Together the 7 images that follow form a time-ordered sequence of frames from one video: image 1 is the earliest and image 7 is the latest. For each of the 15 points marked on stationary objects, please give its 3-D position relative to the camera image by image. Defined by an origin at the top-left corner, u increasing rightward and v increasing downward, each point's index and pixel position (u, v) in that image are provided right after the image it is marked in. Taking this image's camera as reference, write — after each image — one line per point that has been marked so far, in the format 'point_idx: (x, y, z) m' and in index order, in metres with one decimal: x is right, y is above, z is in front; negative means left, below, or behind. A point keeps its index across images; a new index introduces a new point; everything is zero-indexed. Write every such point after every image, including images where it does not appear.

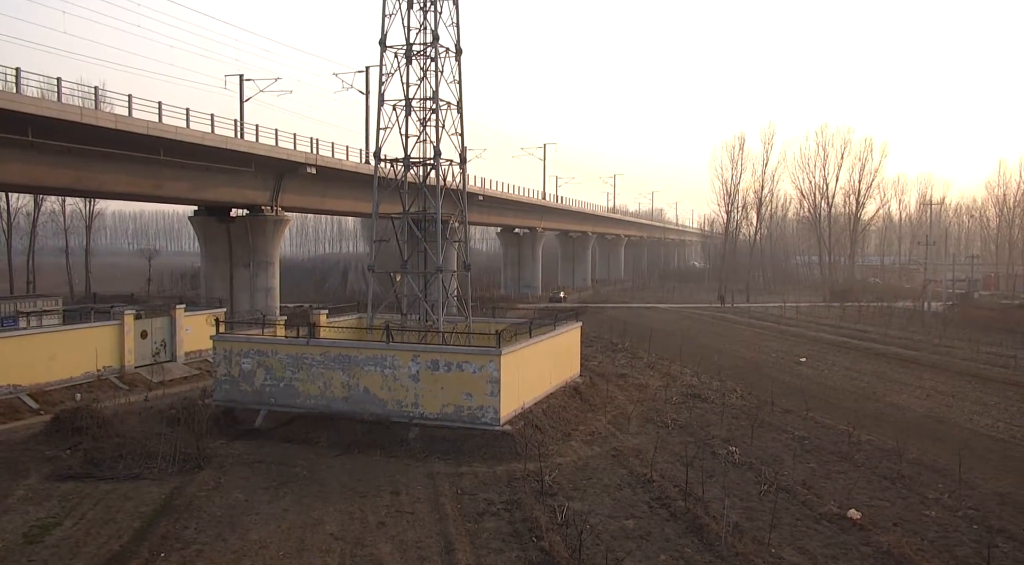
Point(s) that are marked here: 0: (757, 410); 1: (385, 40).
0: (+6.1, -3.2, +18.9) m
1: (-3.1, +5.8, +18.4) m
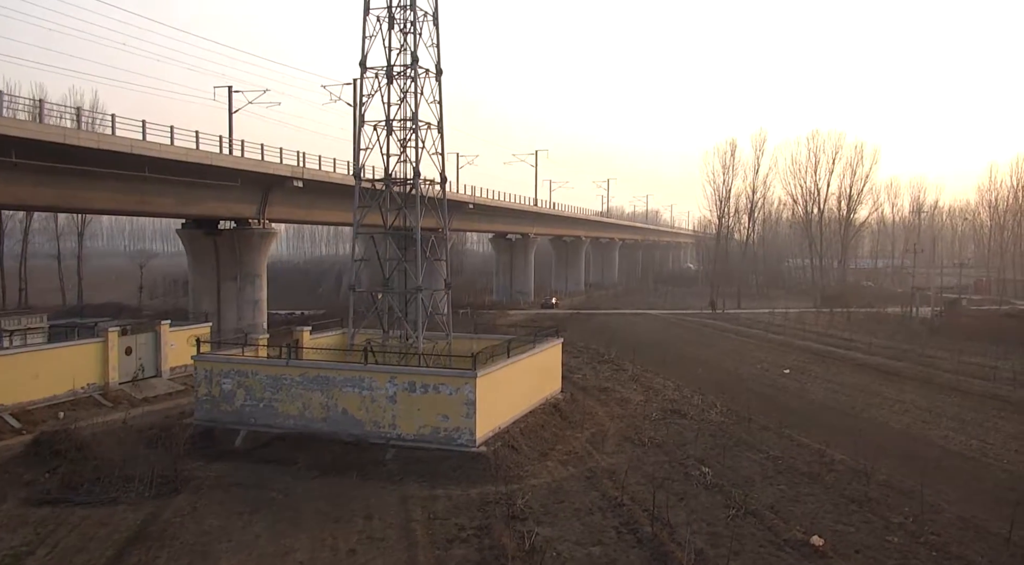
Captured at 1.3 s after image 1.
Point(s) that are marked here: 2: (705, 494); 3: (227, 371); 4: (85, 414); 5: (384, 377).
0: (+5.6, -3.6, +19.1) m
1: (-3.6, +5.4, +18.6) m
2: (+3.5, -3.9, +14.0) m
3: (-6.3, -2.0, +16.8) m
4: (-10.3, -3.2, +18.5) m
5: (-2.6, -1.9, +15.7) m
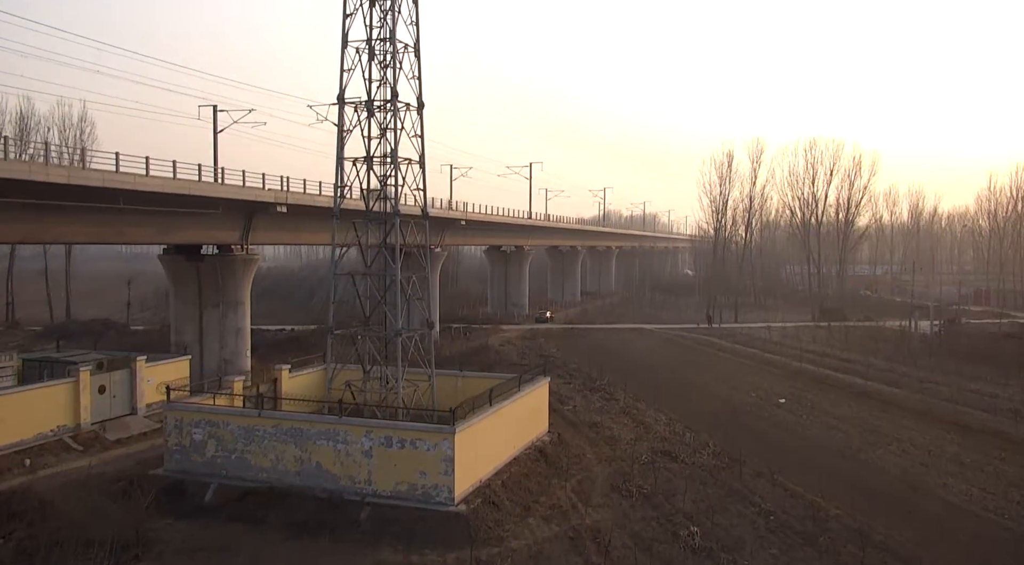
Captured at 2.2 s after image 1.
0: (+5.2, -4.6, +18.5) m
1: (-4.0, +4.4, +17.9) m
2: (+3.2, -4.8, +13.3) m
3: (-6.6, -2.9, +16.1) m
4: (-10.7, -4.2, +17.8) m
5: (-3.0, -2.9, +15.0) m
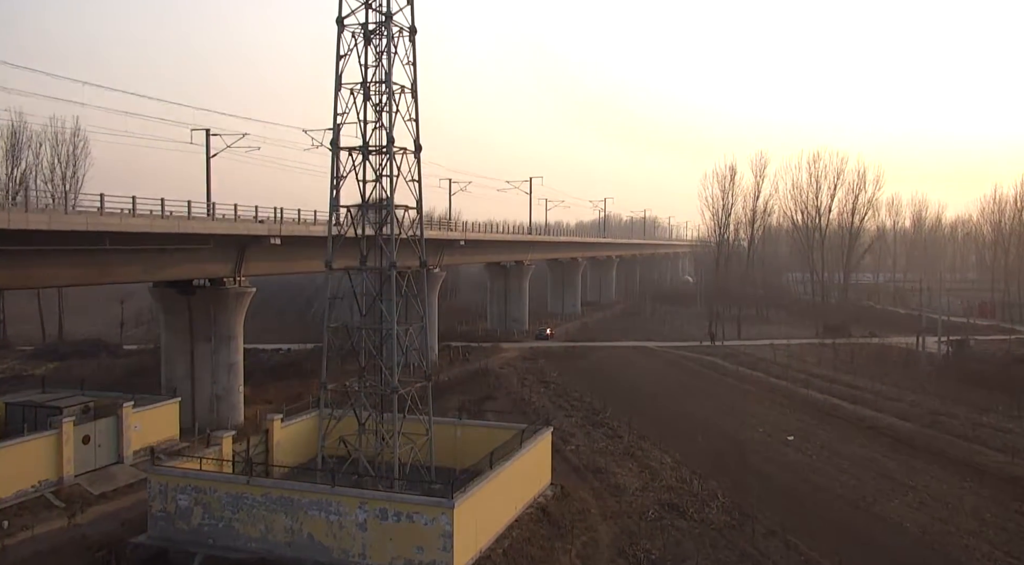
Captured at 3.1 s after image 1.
0: (+5.2, -5.8, +17.7) m
1: (-3.9, +3.2, +17.1) m
2: (+3.2, -6.0, +12.5) m
3: (-6.6, -4.1, +15.4) m
4: (-10.7, -5.3, +17.0) m
5: (-3.0, -4.1, +14.2) m
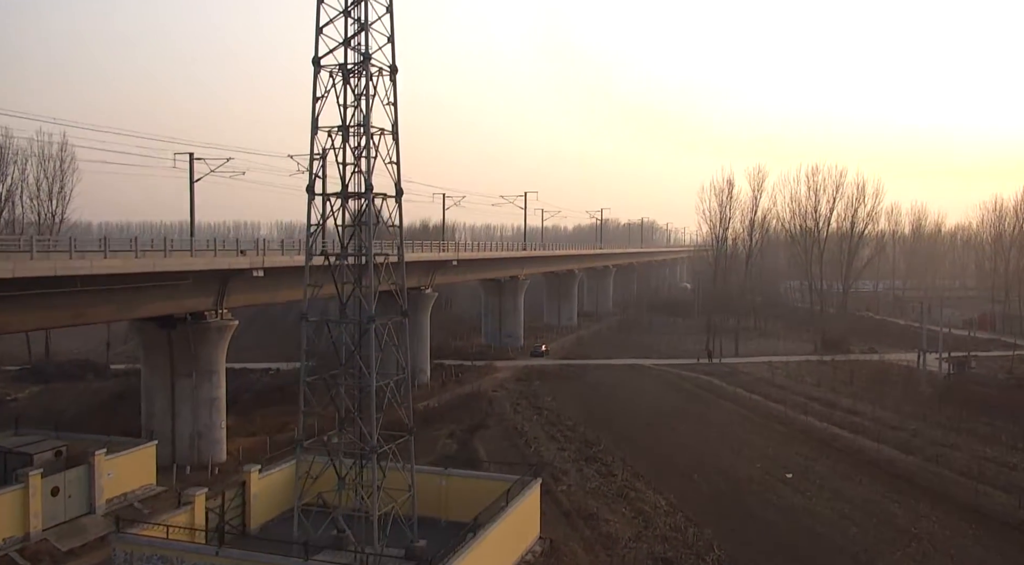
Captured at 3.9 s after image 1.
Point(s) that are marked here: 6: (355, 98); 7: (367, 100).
0: (+4.9, -6.9, +16.9) m
1: (-4.2, +2.1, +16.4) m
2: (+2.9, -7.1, +11.8) m
3: (-6.9, -5.2, +14.6) m
4: (-11.0, -6.5, +16.2) m
5: (-3.3, -5.2, +13.4) m
6: (-3.4, +4.0, +16.4) m
7: (-3.1, +3.9, +16.5) m
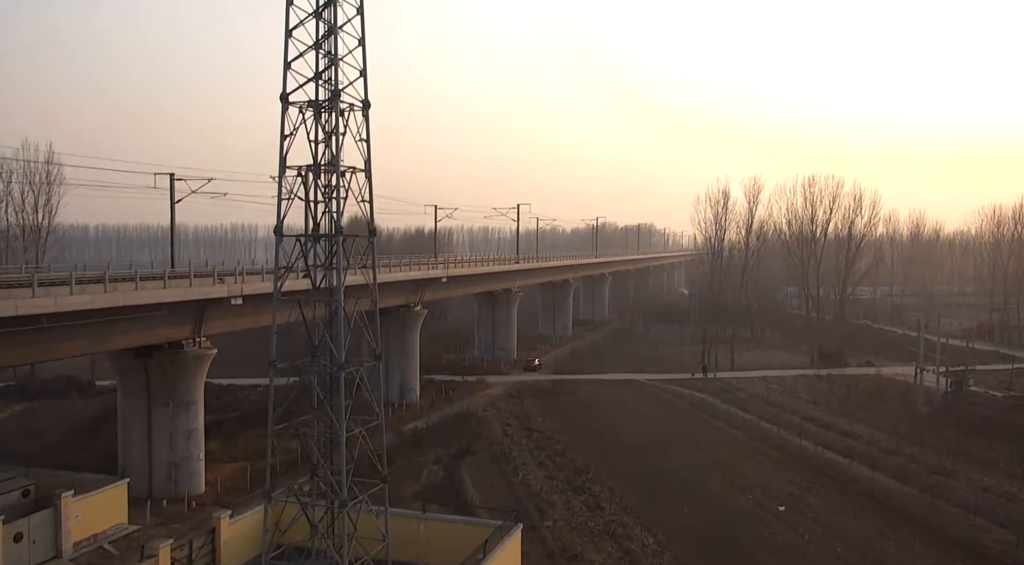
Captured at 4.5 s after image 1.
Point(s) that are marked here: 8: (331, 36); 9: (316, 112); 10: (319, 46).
0: (+4.4, -7.8, +16.3) m
1: (-4.7, +1.2, +15.7) m
2: (+2.4, -8.0, +11.1) m
3: (-7.4, -6.1, +13.9) m
4: (-11.5, -7.4, +15.6) m
5: (-3.7, -6.1, +12.8) m
6: (-3.8, +3.1, +15.8) m
7: (-3.6, +3.0, +15.8) m
8: (-3.7, +5.0, +15.5) m
9: (-4.0, +3.5, +15.7) m
10: (-4.0, +4.8, +15.7) m
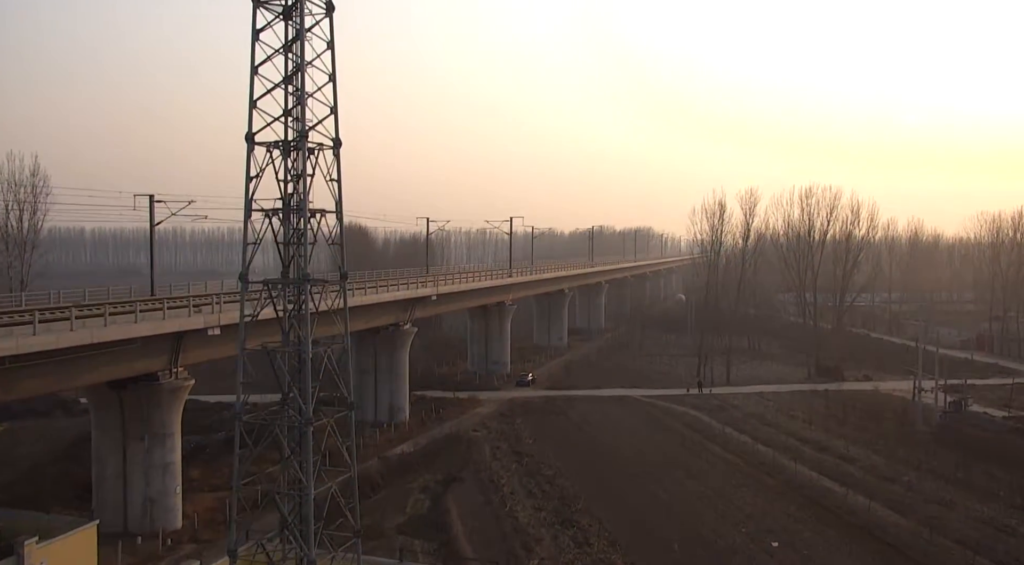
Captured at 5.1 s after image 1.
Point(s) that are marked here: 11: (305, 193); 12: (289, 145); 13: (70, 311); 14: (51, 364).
0: (+4.0, -8.7, +15.6) m
1: (-5.1, +0.3, +15.0) m
2: (+2.0, -9.0, +10.4) m
3: (-7.8, -7.1, +13.2) m
4: (-11.9, -8.3, +14.9) m
5: (-4.2, -7.0, +12.1) m
6: (-4.3, +2.1, +15.1) m
7: (-4.1, +2.1, +15.1) m
8: (-4.1, +4.1, +14.8) m
9: (-4.5, +2.6, +15.0) m
10: (-4.4, +3.9, +14.9) m
11: (-4.1, +1.8, +15.1) m
12: (-4.4, +2.7, +15.0) m
13: (-11.2, -0.7, +19.5) m
14: (-12.1, -2.2, +19.9) m
